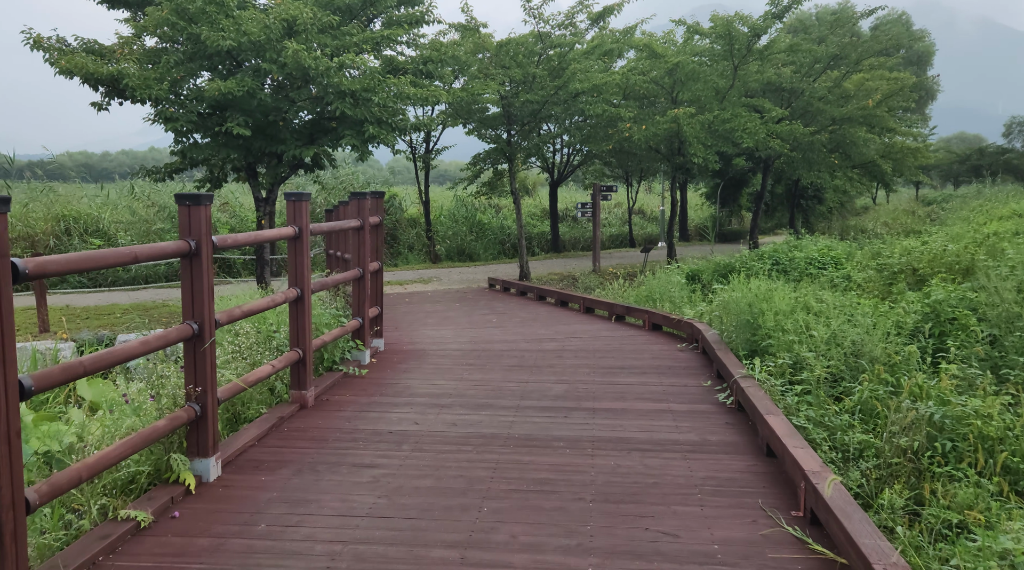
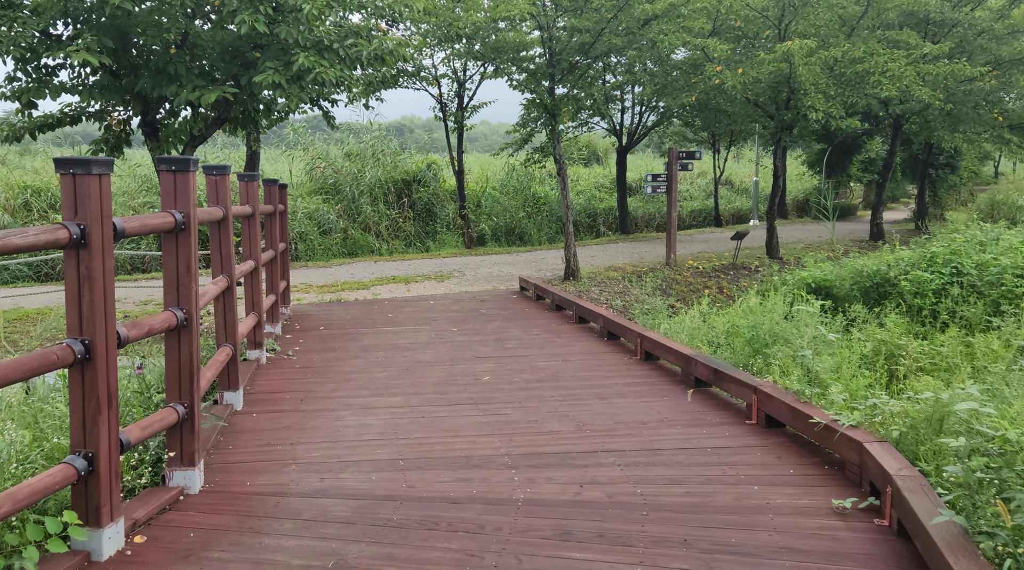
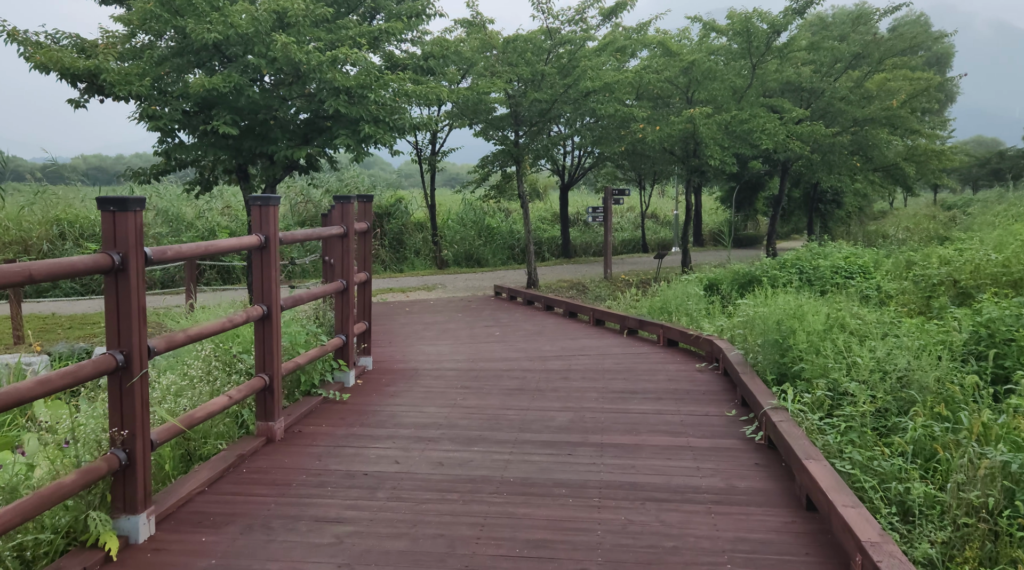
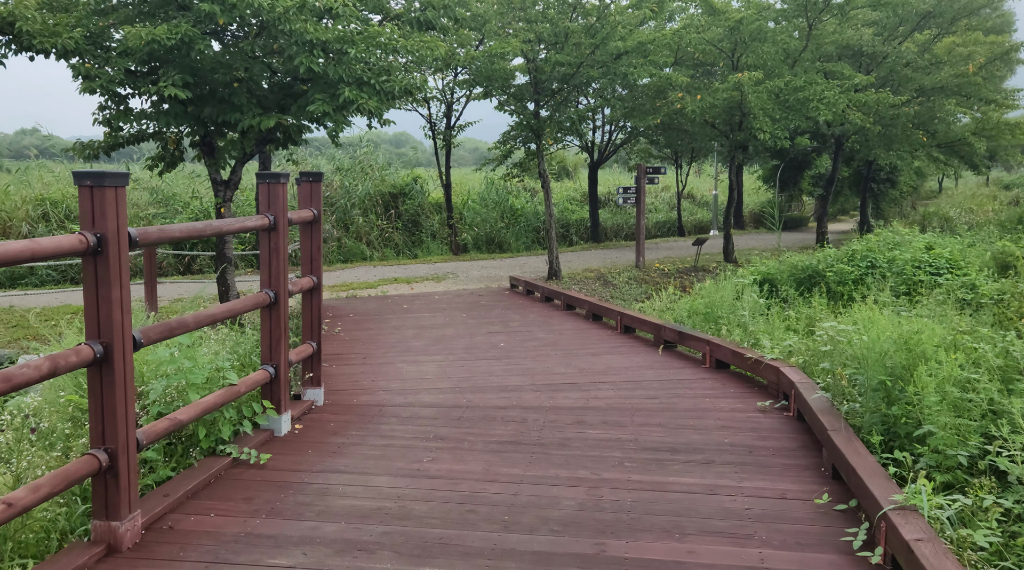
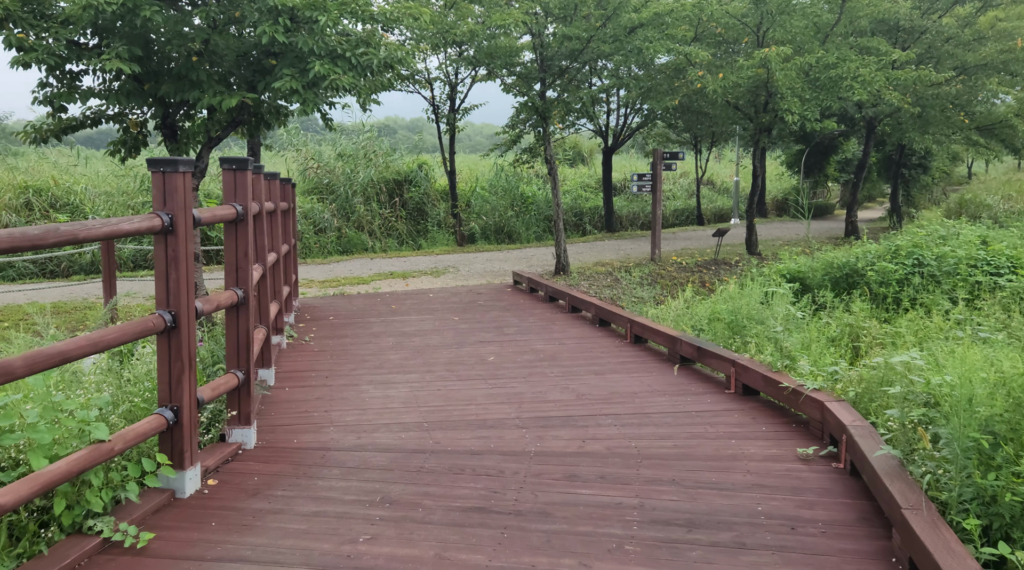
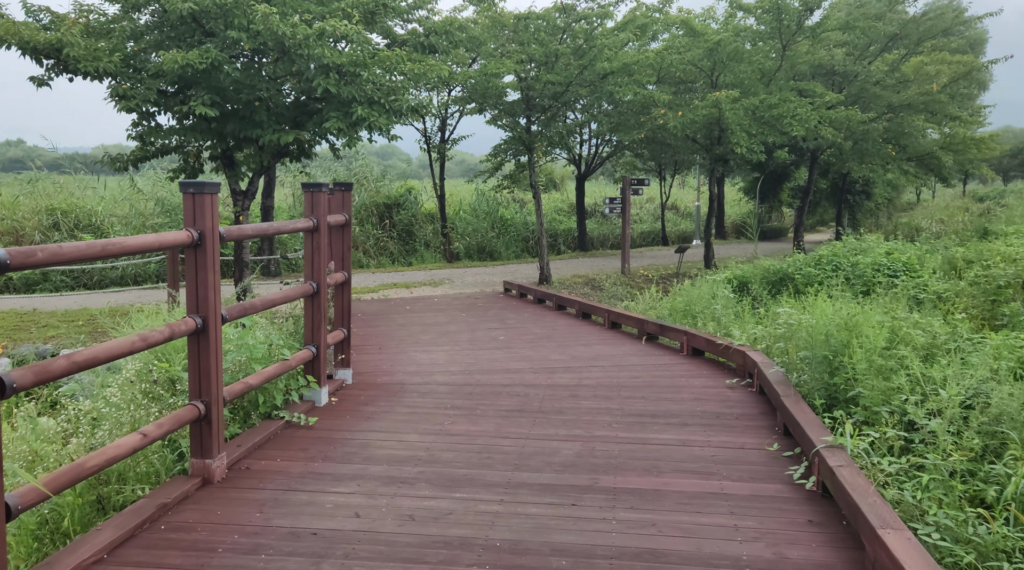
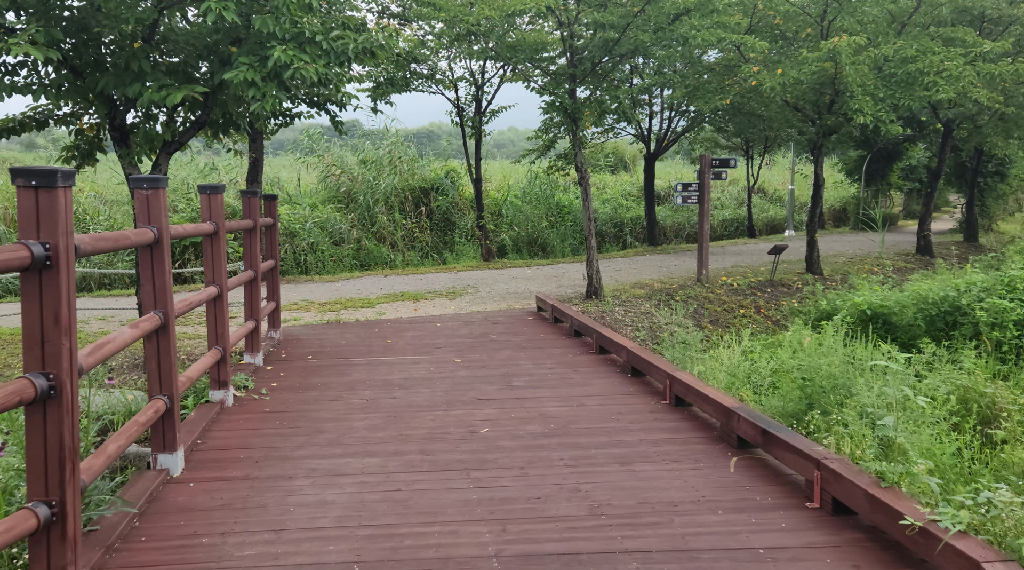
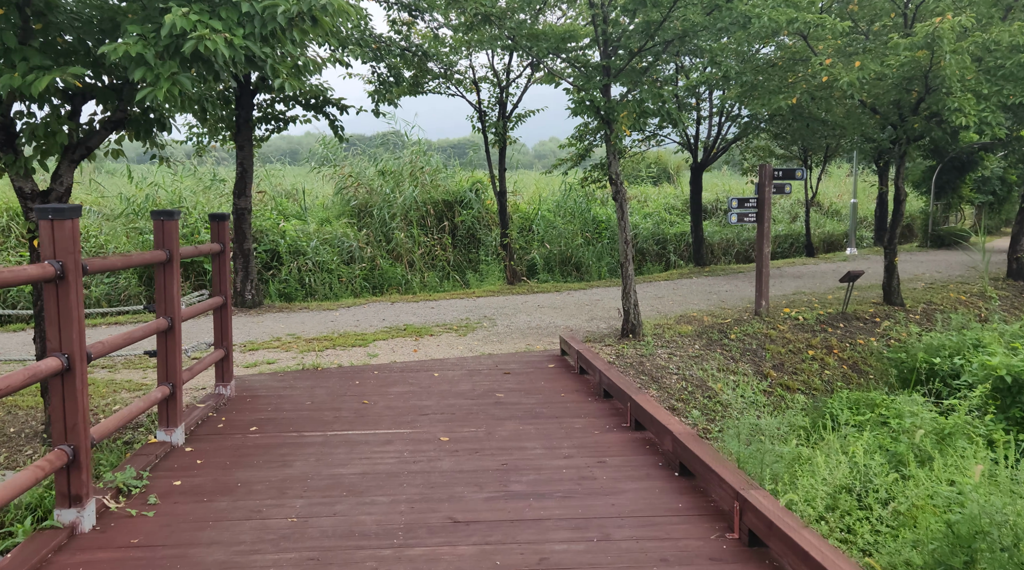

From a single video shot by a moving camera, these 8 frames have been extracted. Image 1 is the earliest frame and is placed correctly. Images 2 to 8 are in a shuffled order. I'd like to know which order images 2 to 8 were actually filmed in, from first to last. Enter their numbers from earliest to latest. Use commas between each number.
3, 6, 4, 5, 2, 7, 8
